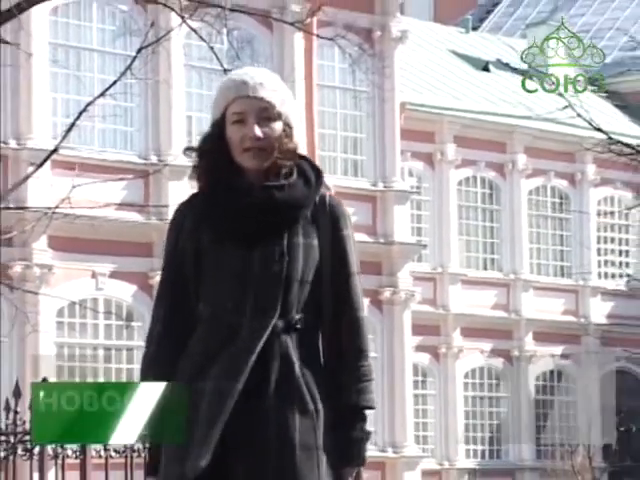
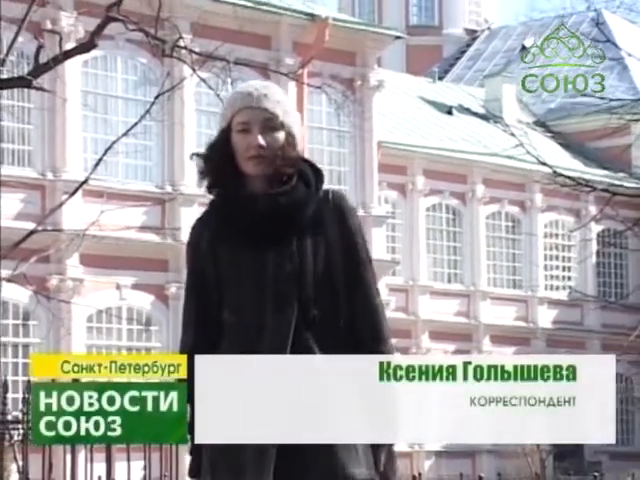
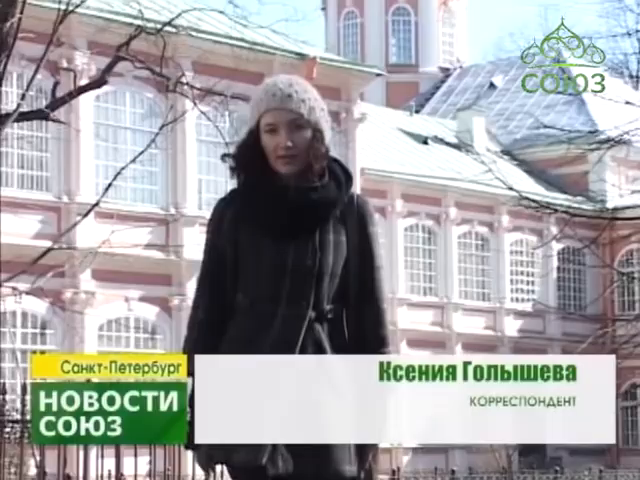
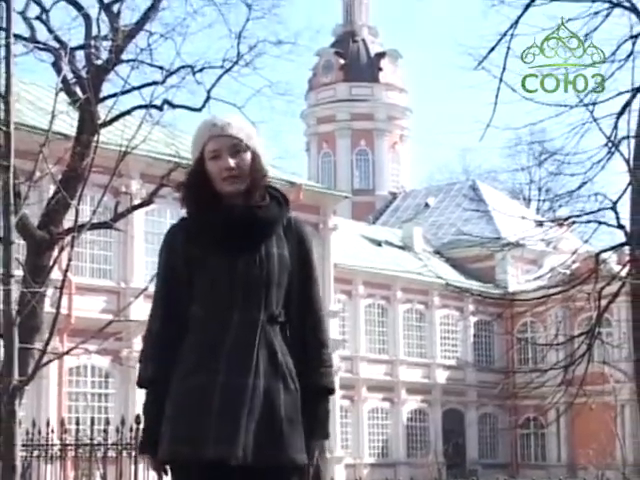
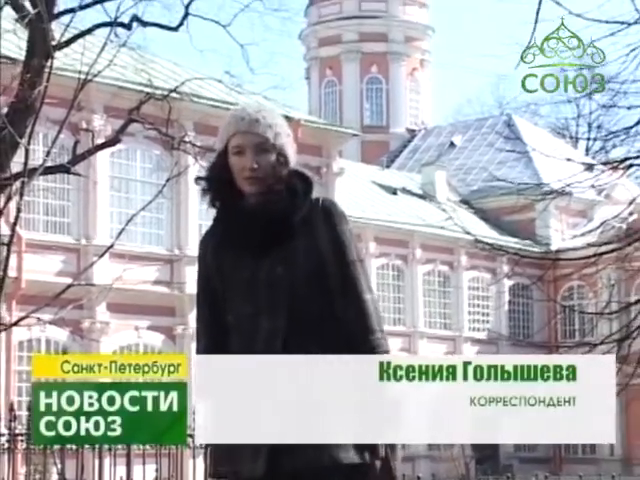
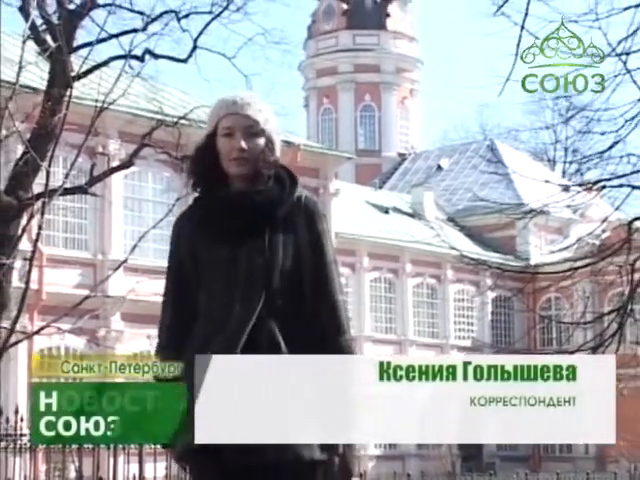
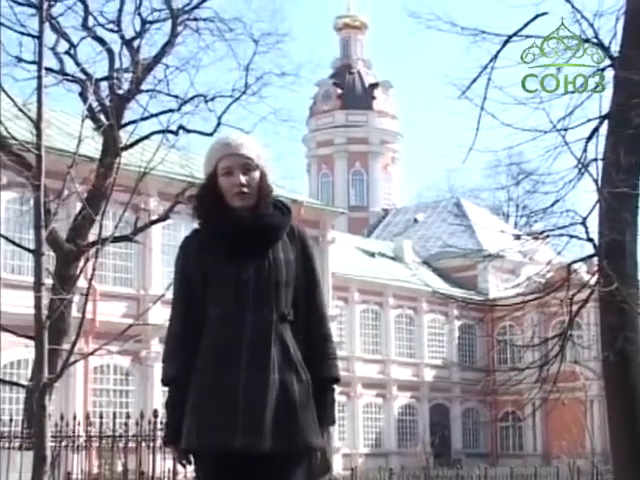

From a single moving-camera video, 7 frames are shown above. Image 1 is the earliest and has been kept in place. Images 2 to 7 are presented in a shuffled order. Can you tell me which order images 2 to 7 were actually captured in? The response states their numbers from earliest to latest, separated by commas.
2, 3, 5, 6, 4, 7
